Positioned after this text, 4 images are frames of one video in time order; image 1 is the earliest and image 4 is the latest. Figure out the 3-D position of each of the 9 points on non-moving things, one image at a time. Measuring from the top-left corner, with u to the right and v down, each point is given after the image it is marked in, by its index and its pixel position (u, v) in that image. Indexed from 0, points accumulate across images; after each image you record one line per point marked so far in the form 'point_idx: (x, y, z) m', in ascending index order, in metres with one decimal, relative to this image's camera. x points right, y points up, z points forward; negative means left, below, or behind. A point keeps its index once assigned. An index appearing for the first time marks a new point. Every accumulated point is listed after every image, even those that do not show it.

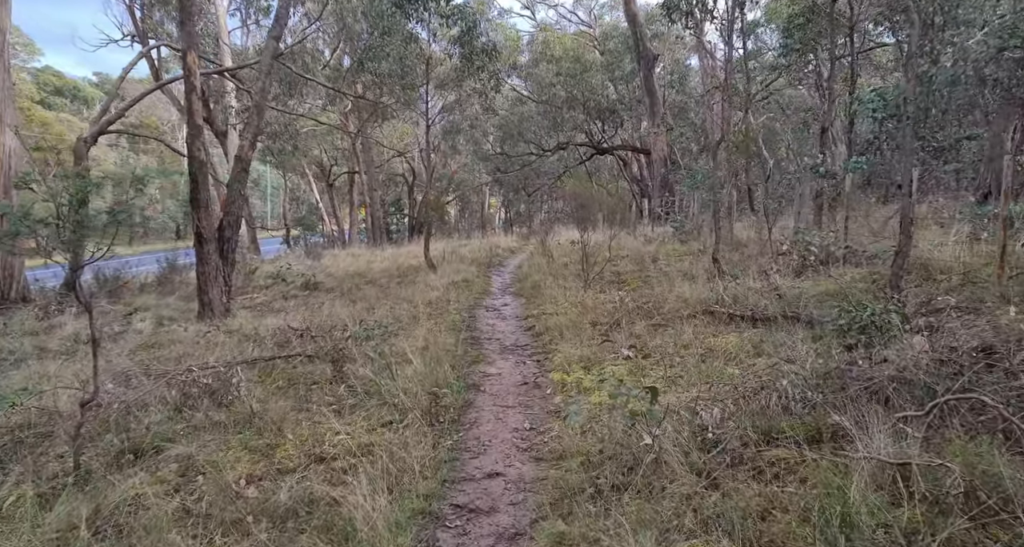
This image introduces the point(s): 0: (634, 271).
0: (+1.9, 0.0, +11.0) m
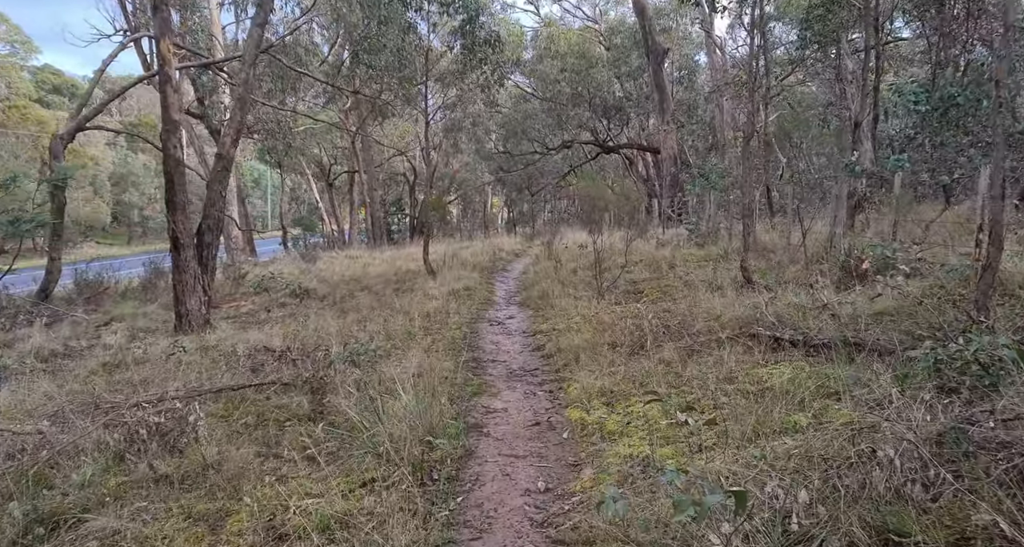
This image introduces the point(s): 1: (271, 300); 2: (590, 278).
0: (+2.0, -0.1, +10.1) m
1: (-4.1, -0.5, +12.5) m
2: (+1.3, -0.1, +11.2) m
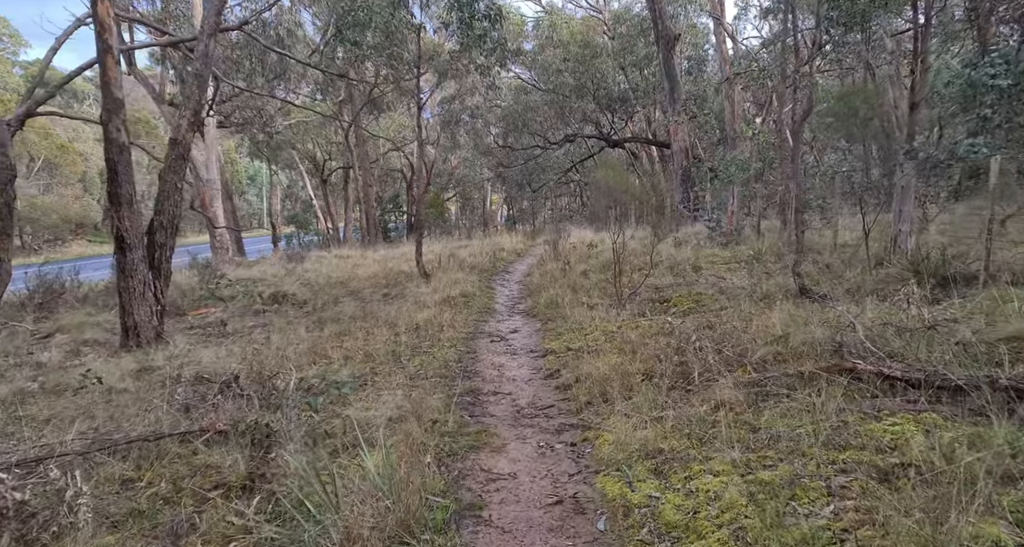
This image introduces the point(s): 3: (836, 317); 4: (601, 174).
0: (+2.0, -0.2, +8.8) m
1: (-4.0, -0.5, +11.1) m
2: (+1.3, -0.2, +9.8) m
3: (+2.5, -0.3, +5.7) m
4: (+1.4, +1.6, +11.7) m
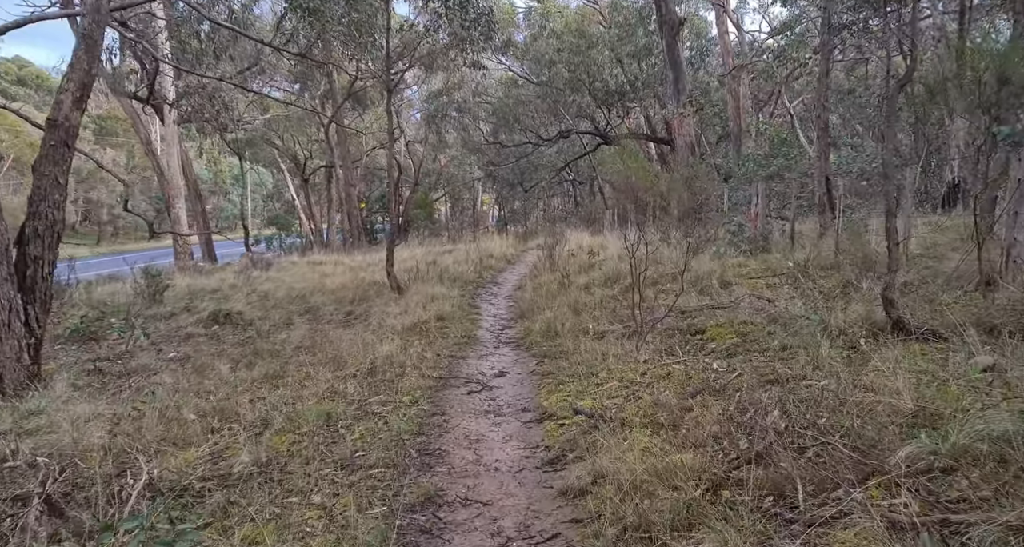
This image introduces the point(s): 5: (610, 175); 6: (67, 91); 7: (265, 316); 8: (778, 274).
0: (+1.9, -0.3, +6.9) m
1: (-4.2, -0.7, +9.2) m
2: (+1.2, -0.4, +7.9) m
3: (+2.4, -0.5, +3.8) m
4: (+1.3, +1.4, +9.8) m
5: (+1.3, +1.3, +9.6) m
6: (-3.8, +1.6, +6.3) m
7: (-3.4, -0.6, +10.1) m
8: (+3.0, 0.0, +8.4) m
